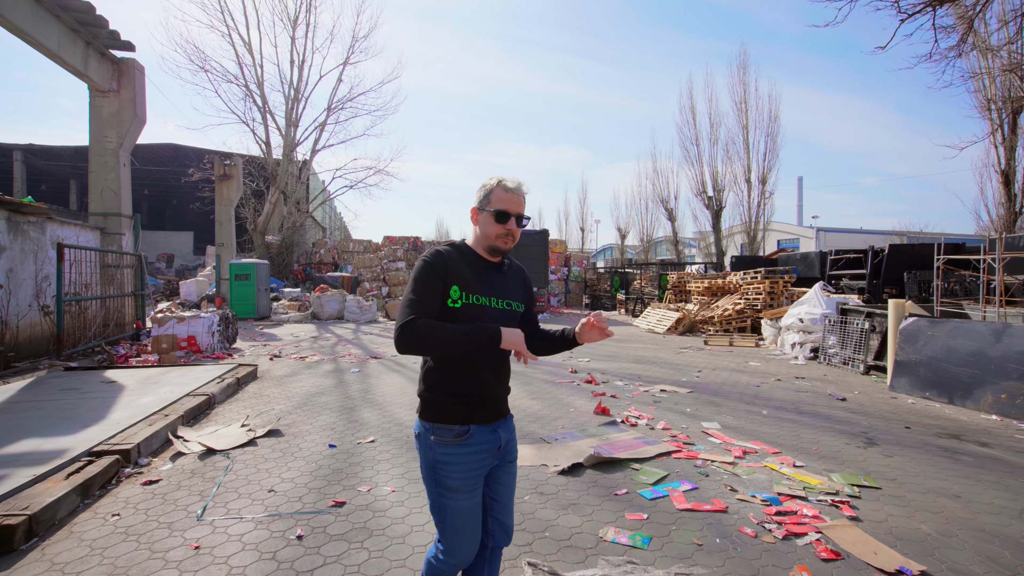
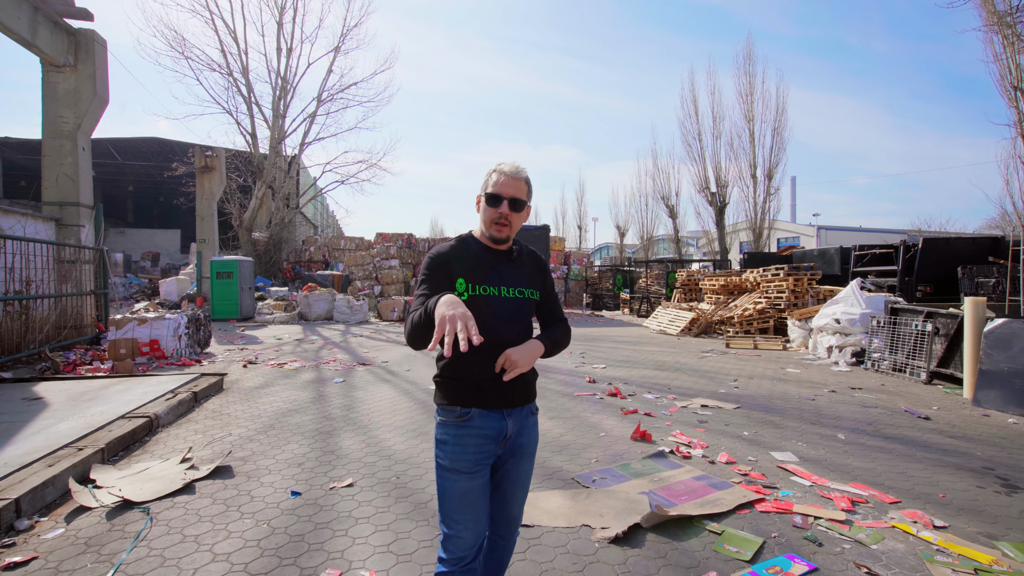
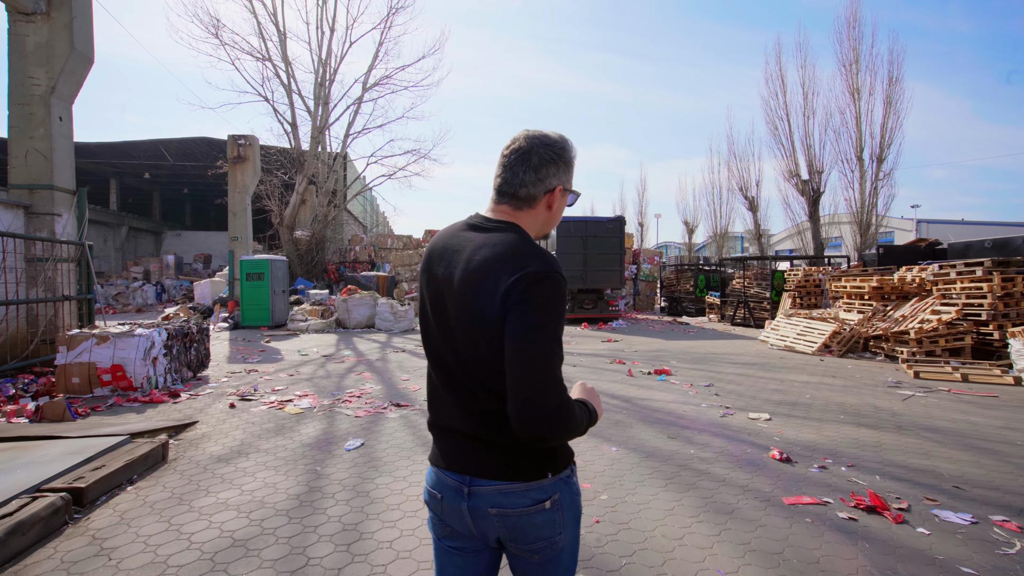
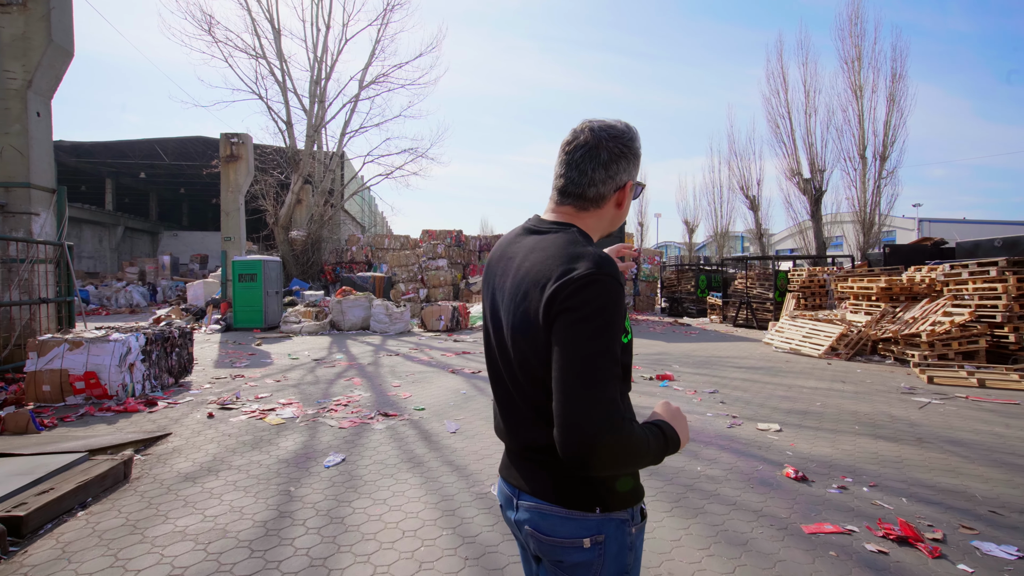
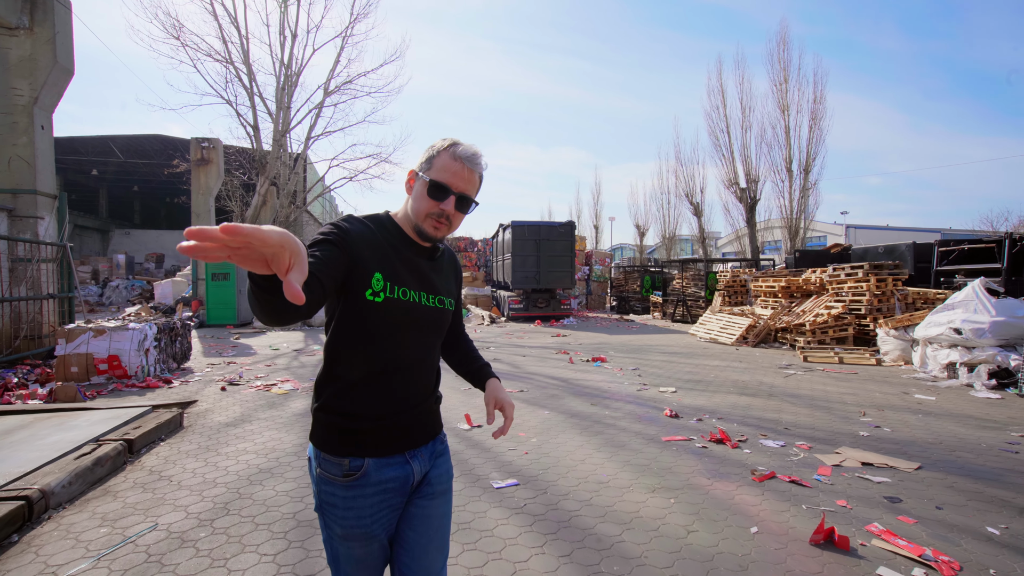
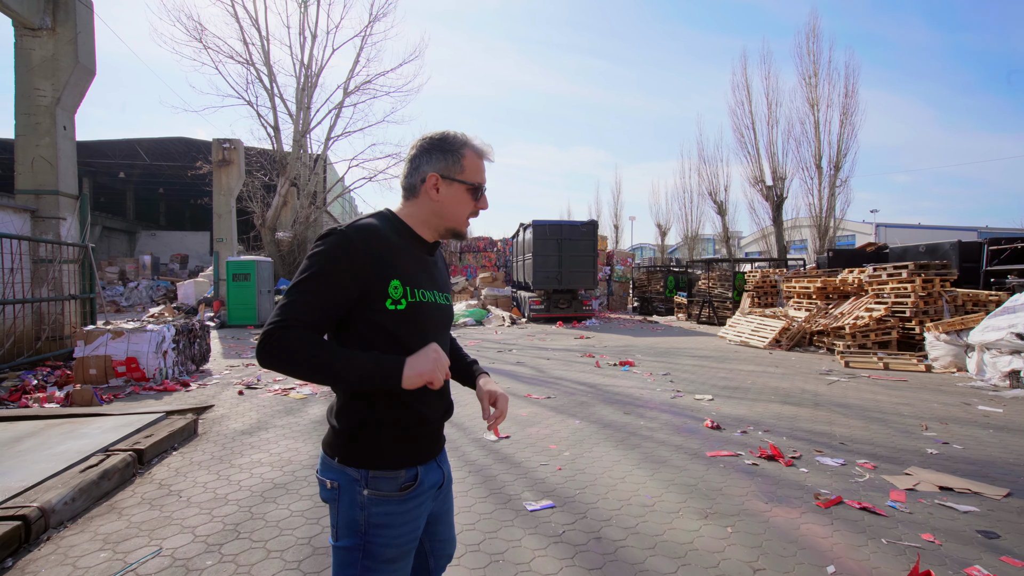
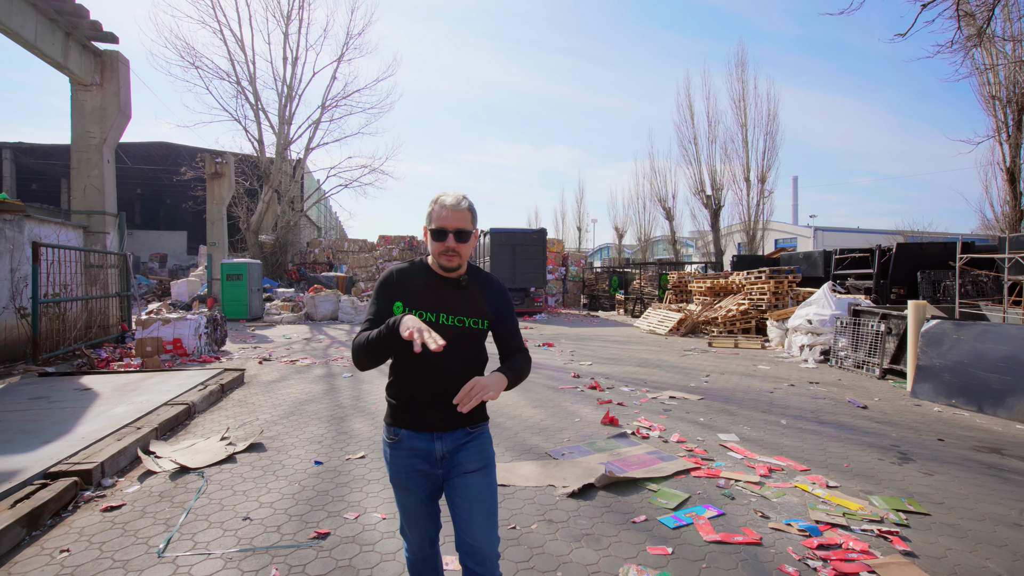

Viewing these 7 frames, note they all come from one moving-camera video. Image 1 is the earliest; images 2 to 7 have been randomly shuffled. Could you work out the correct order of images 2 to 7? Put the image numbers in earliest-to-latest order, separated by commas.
7, 2, 5, 6, 3, 4
